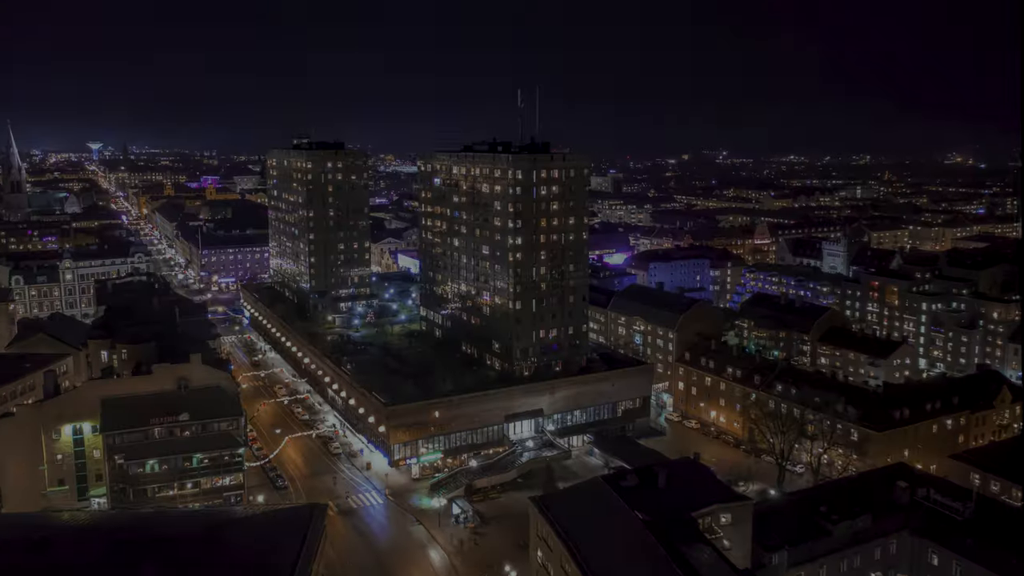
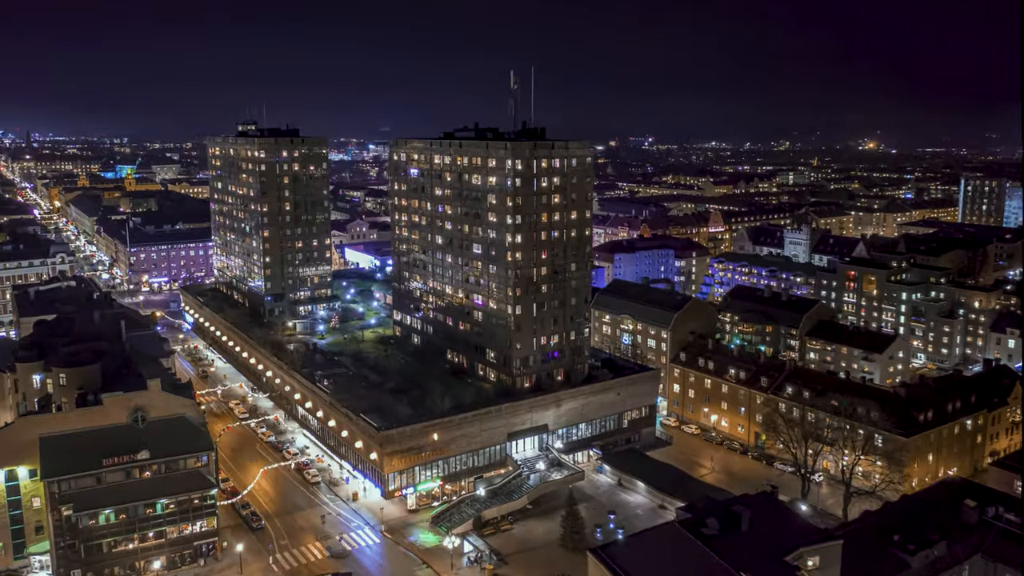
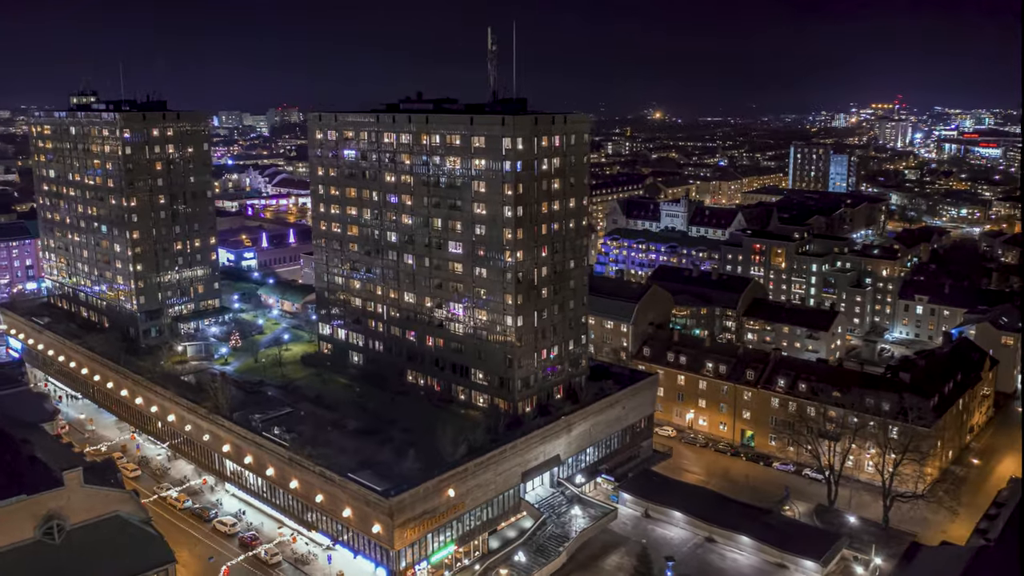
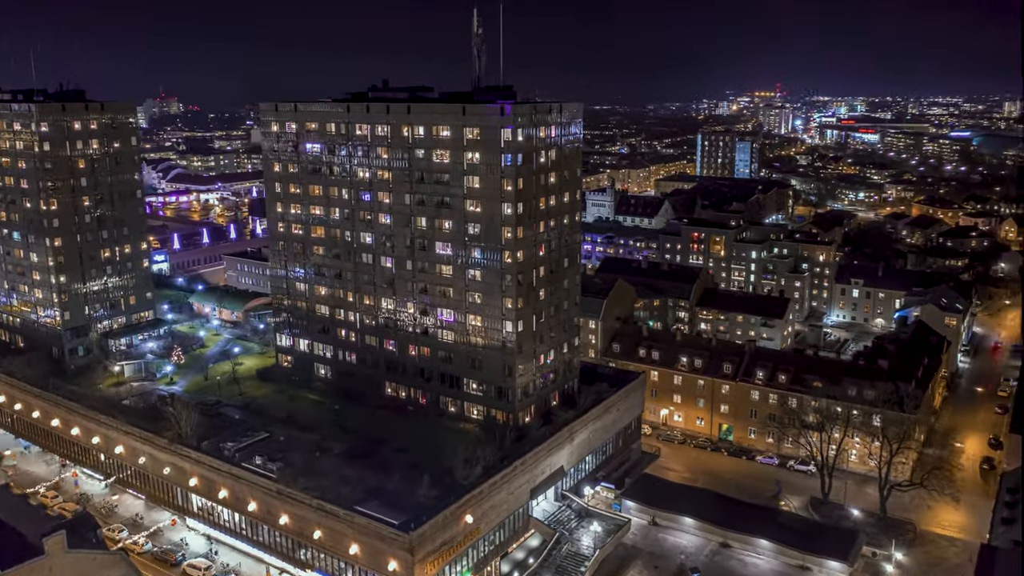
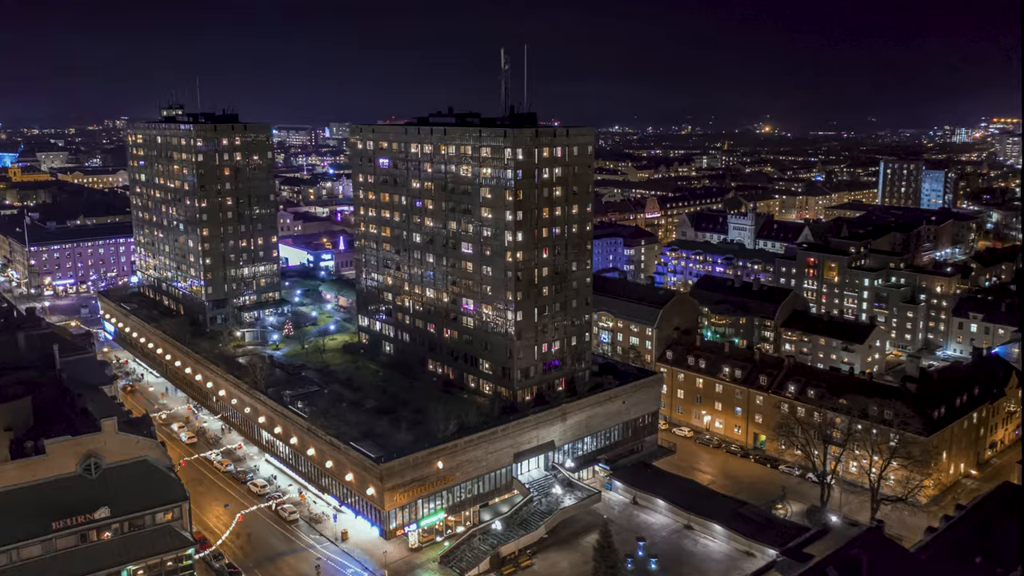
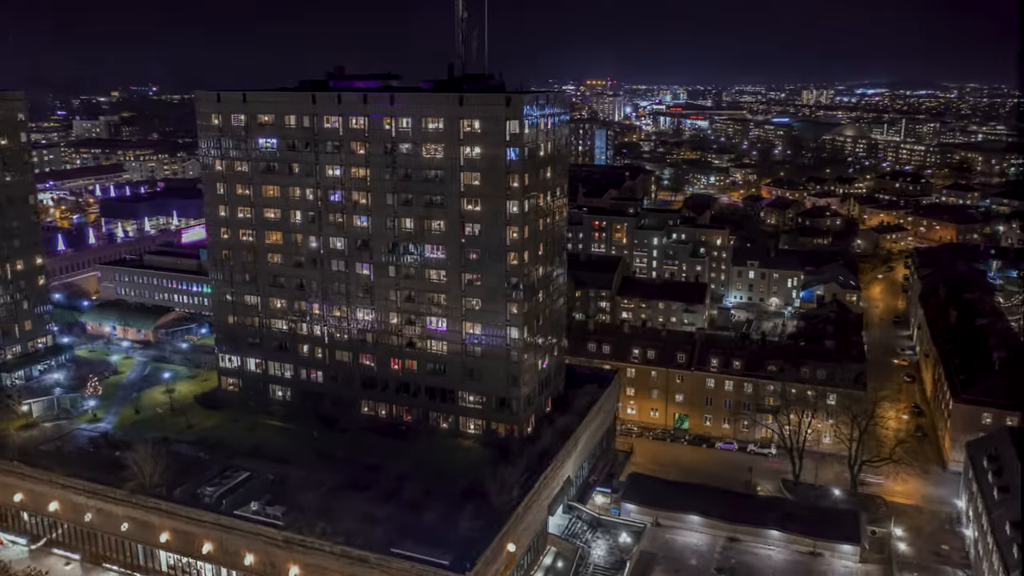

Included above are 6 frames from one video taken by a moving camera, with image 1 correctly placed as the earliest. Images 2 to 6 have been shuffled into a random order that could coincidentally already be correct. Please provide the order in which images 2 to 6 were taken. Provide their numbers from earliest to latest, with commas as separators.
2, 5, 3, 4, 6
